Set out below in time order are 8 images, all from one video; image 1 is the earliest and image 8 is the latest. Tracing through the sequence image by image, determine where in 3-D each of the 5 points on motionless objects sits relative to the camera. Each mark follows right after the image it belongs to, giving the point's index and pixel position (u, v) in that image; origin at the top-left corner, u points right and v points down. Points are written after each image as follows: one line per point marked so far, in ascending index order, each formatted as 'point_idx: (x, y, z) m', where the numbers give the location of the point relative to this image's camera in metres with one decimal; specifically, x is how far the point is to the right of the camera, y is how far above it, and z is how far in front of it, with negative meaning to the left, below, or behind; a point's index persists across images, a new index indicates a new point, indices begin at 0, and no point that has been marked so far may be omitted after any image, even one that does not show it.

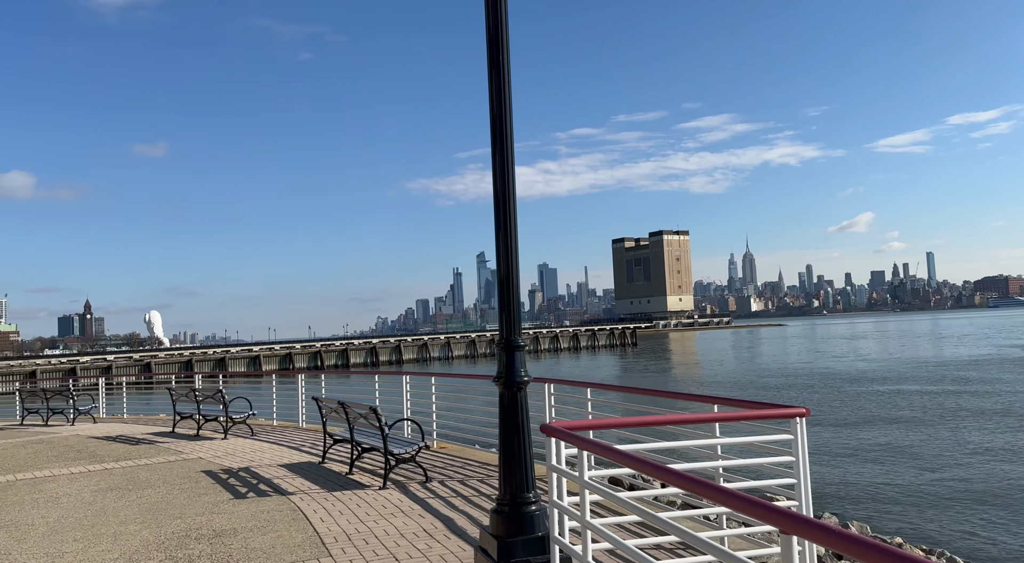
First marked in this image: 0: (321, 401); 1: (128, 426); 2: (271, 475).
0: (-2.6, -1.6, +11.2) m
1: (-8.3, -3.1, +17.6) m
2: (-3.1, -2.4, +10.4) m
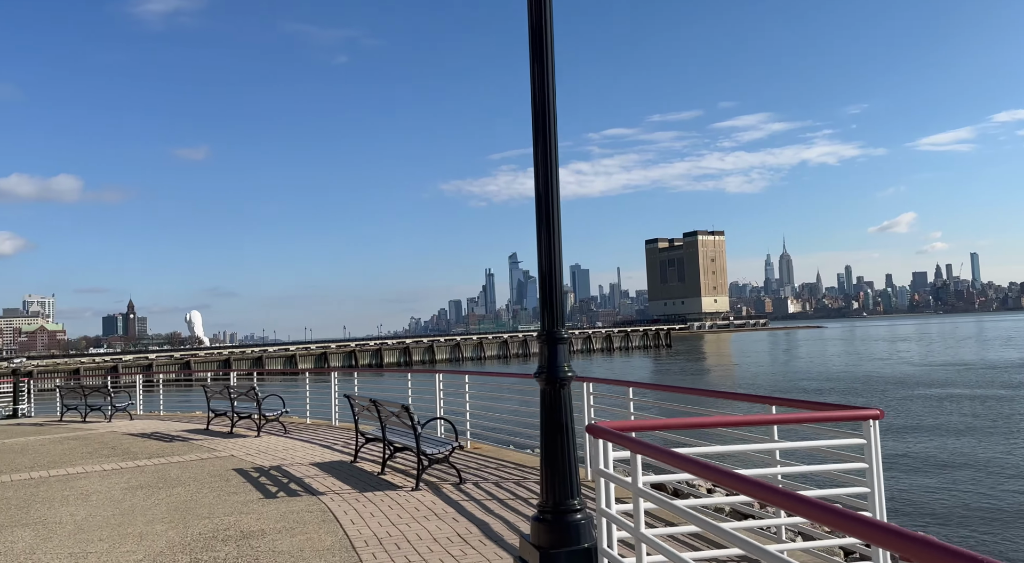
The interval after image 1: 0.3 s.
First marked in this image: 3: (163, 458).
0: (-2.1, -1.6, +10.9) m
1: (-7.5, -3.0, +17.6) m
2: (-2.6, -2.4, +10.2) m
3: (-5.2, -2.6, +12.1) m
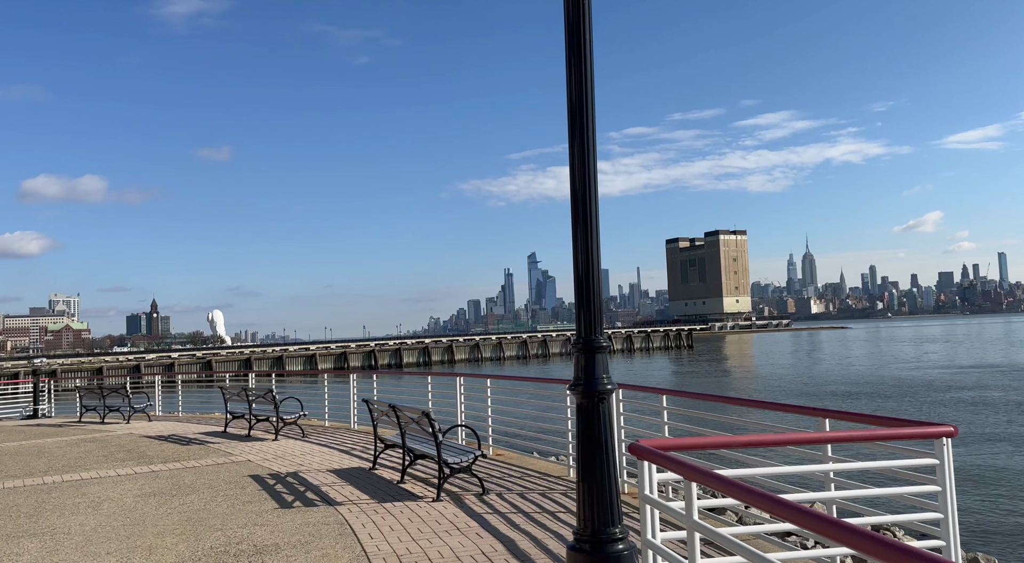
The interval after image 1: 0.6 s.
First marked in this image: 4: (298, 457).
0: (-1.8, -1.6, +10.6) m
1: (-7.0, -3.0, +17.4) m
2: (-2.3, -2.4, +9.8) m
3: (-4.8, -2.6, +11.9) m
4: (-3.1, -2.5, +11.8) m
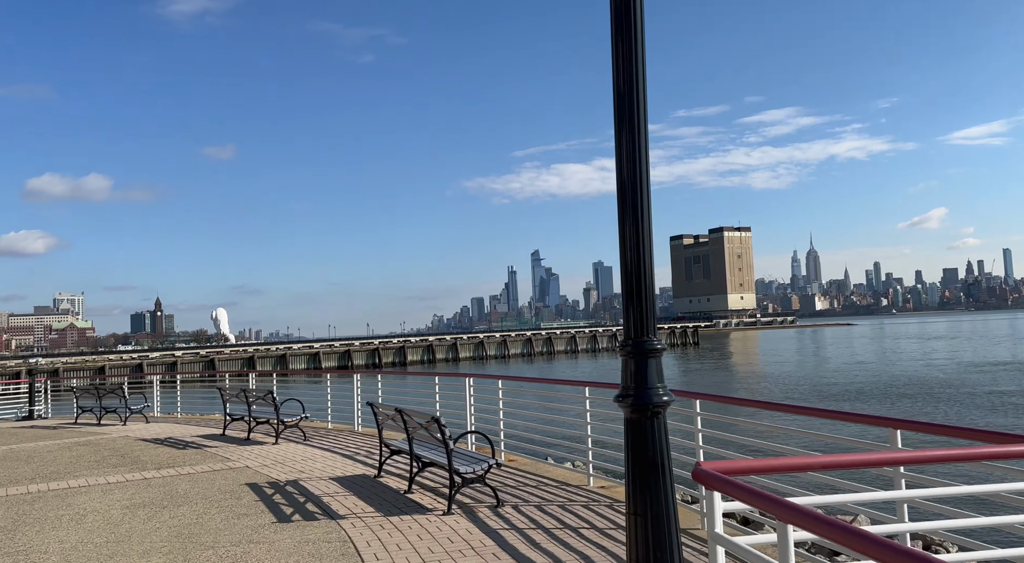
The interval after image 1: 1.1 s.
0: (-1.6, -1.5, +9.9) m
1: (-6.8, -3.0, +16.8) m
2: (-2.1, -2.3, +9.2) m
3: (-4.7, -2.6, +11.2) m
4: (-2.9, -2.5, +11.2) m
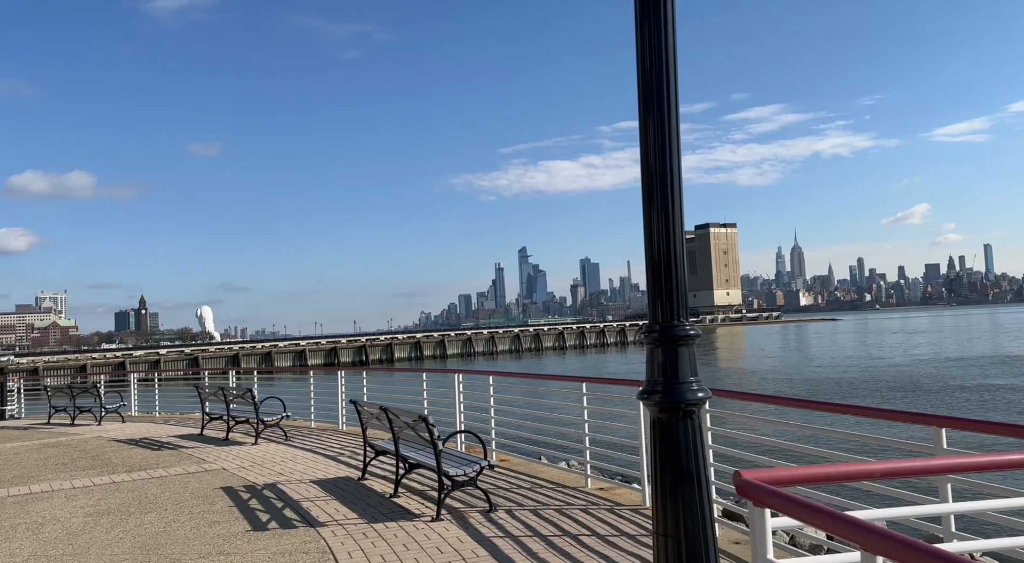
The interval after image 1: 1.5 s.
0: (-1.7, -1.4, +9.4) m
1: (-7.0, -2.8, +16.1) m
2: (-2.2, -2.2, +8.6) m
3: (-4.8, -2.5, +10.6) m
4: (-3.0, -2.4, +10.6) m
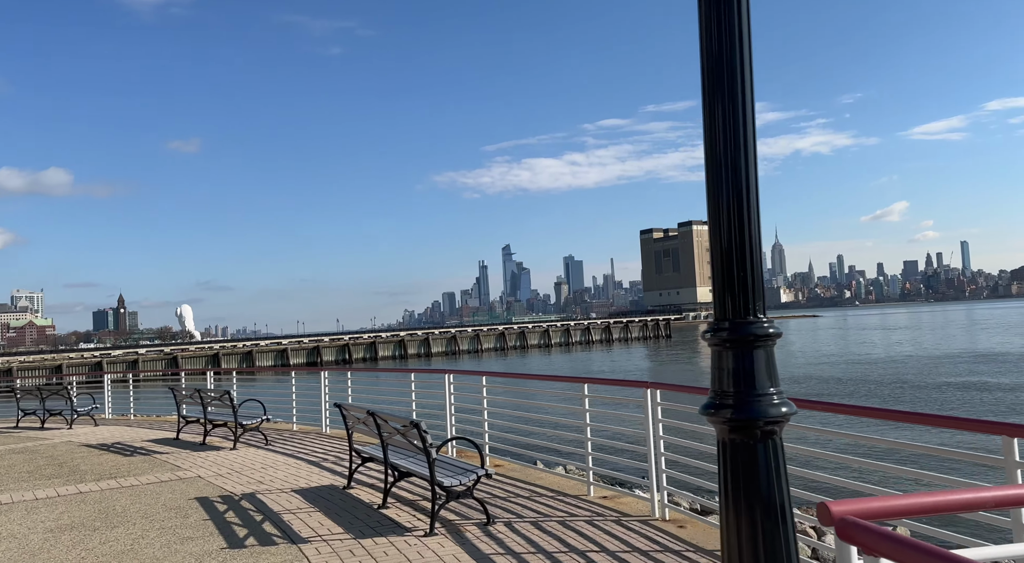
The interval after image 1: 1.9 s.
0: (-1.8, -1.3, +8.8) m
1: (-7.2, -2.8, +15.4) m
2: (-2.2, -2.2, +8.0) m
3: (-4.8, -2.4, +10.0) m
4: (-3.1, -2.3, +10.0) m
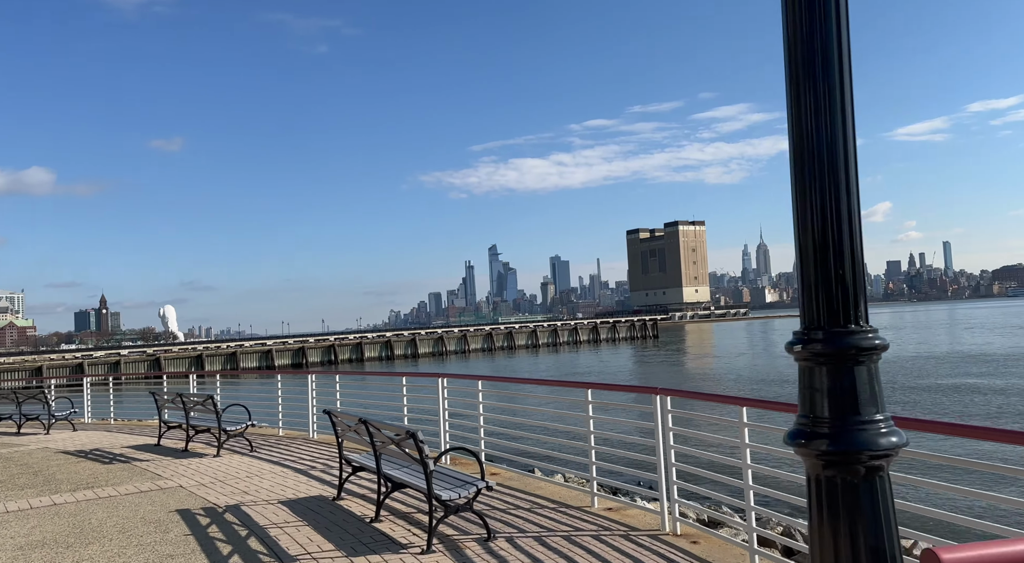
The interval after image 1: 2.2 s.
0: (-1.8, -1.3, +8.4) m
1: (-7.3, -2.8, +14.9) m
2: (-2.2, -2.2, +7.6) m
3: (-4.9, -2.4, +9.5) m
4: (-3.1, -2.3, +9.6) m
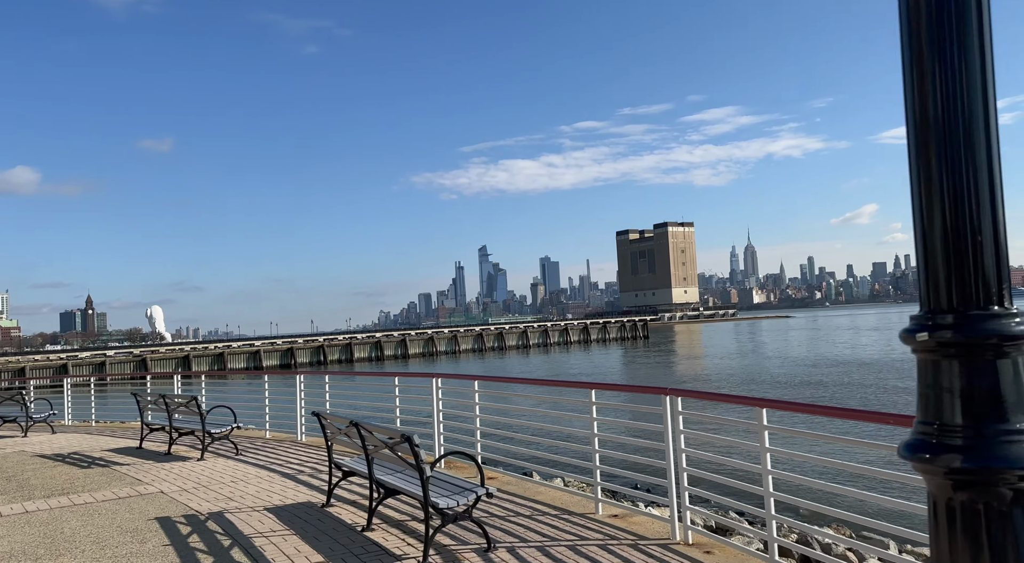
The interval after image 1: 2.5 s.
0: (-1.8, -1.3, +7.9) m
1: (-7.4, -2.7, +14.4) m
2: (-2.2, -2.1, +7.2) m
3: (-4.9, -2.4, +9.0) m
4: (-3.2, -2.3, +9.1) m
